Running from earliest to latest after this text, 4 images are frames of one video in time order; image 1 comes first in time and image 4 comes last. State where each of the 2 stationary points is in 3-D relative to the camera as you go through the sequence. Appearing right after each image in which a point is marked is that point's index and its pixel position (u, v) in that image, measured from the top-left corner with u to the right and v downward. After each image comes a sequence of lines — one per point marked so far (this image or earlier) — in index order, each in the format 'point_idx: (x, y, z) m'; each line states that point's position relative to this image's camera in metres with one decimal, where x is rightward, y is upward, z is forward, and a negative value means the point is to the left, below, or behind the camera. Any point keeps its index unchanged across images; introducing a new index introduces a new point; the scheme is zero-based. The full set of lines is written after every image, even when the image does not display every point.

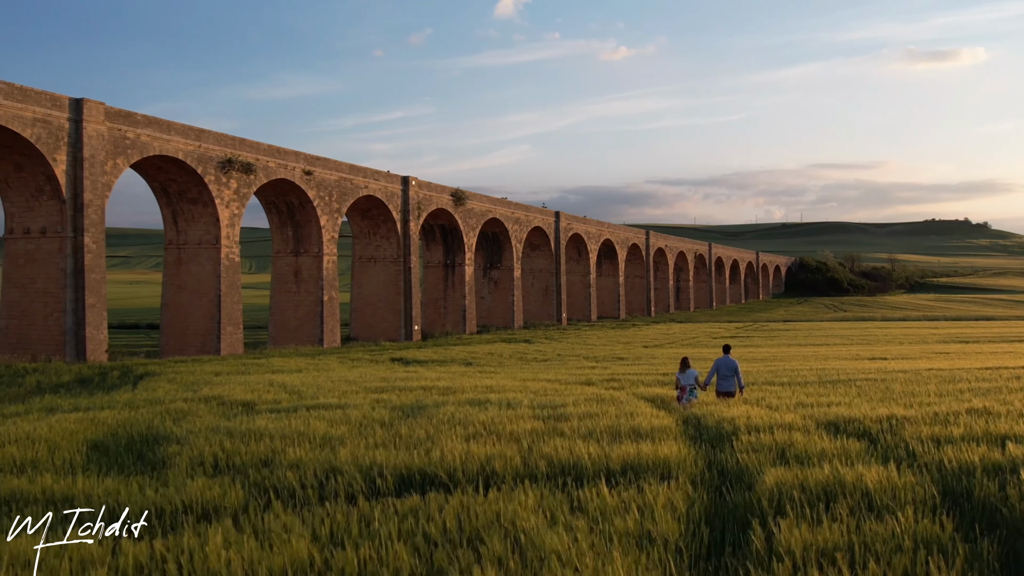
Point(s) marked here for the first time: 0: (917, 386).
0: (+5.6, -1.3, +10.1) m
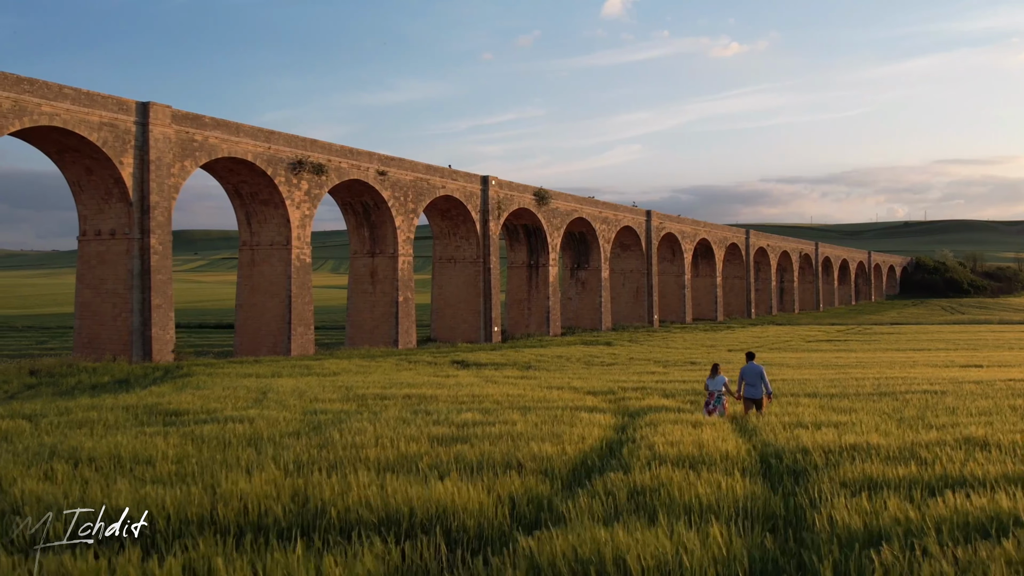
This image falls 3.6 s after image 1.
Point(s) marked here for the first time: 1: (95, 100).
0: (+5.6, -1.3, +8.7) m
1: (-11.3, +5.1, +19.9) m
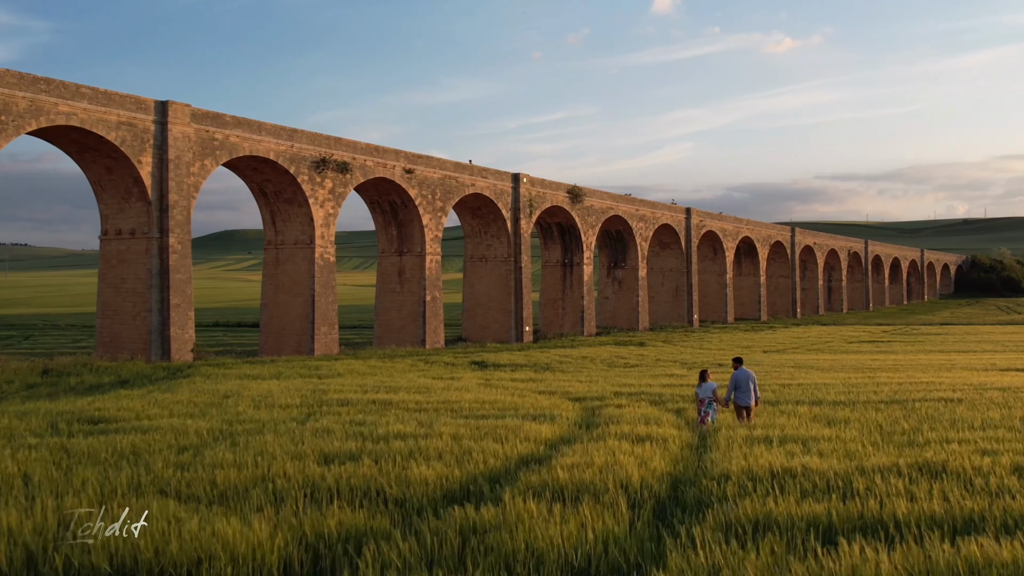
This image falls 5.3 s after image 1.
0: (+5.3, -1.3, +8.0) m
1: (-11.0, +5.1, +20.1) m
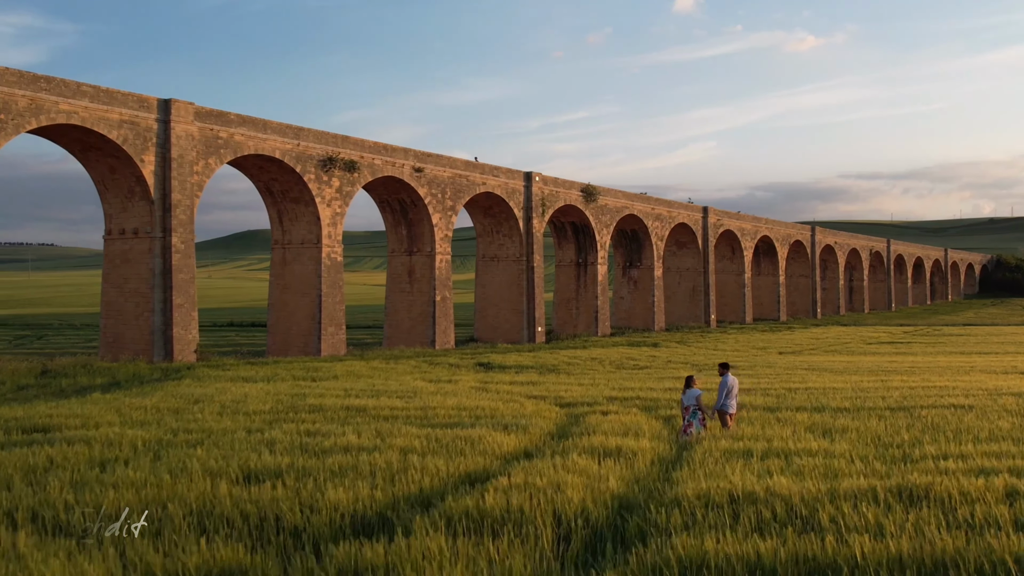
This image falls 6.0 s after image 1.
0: (+5.1, -1.3, +7.5) m
1: (-10.9, +5.1, +20.0) m
